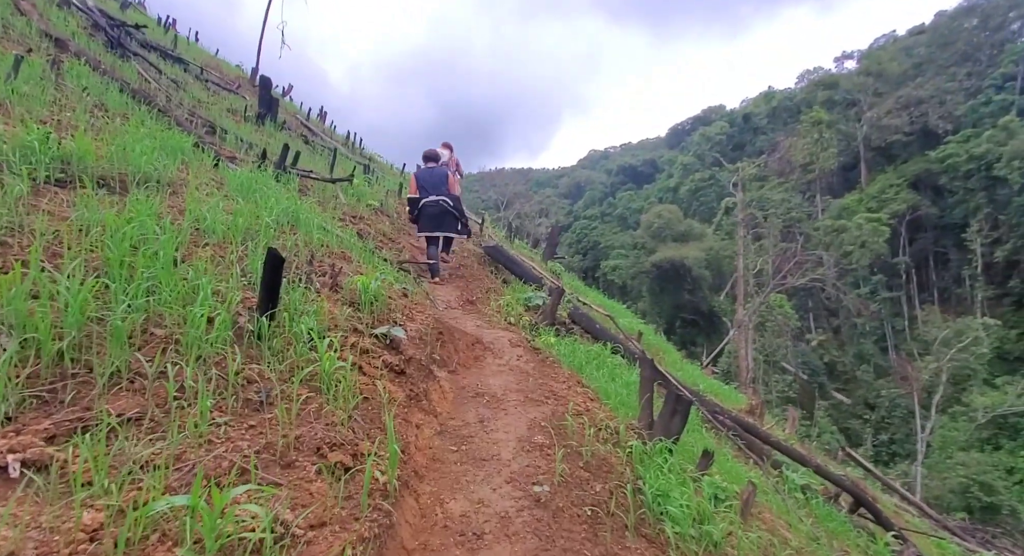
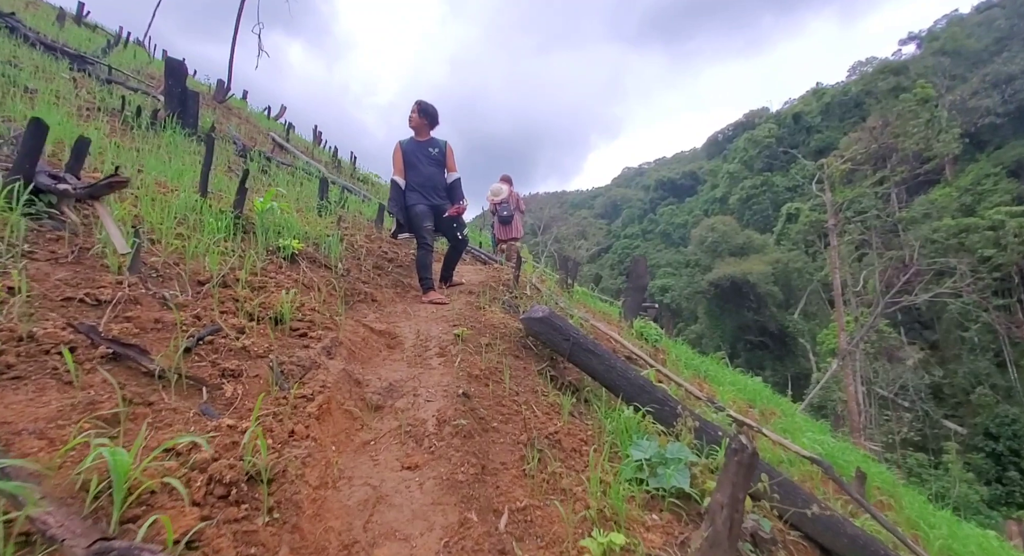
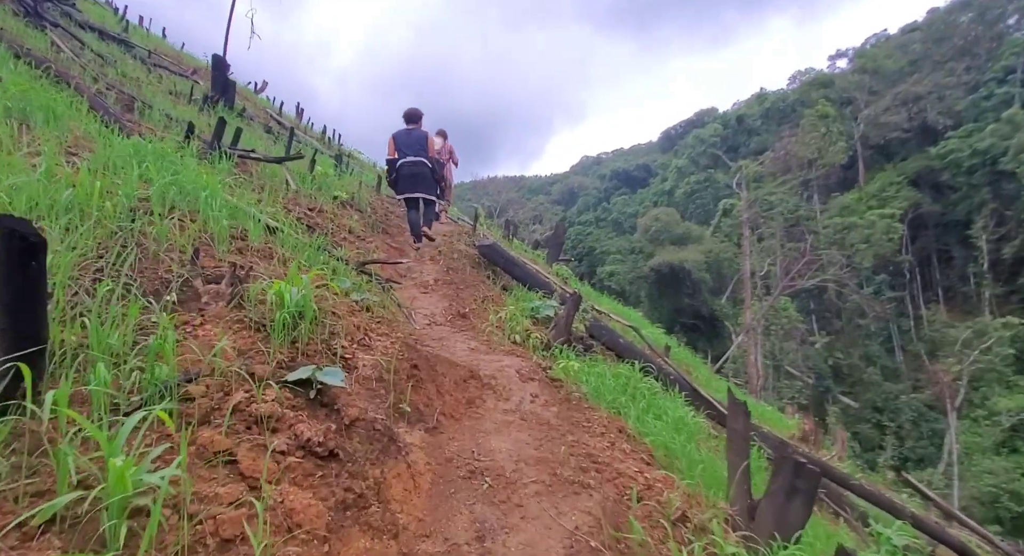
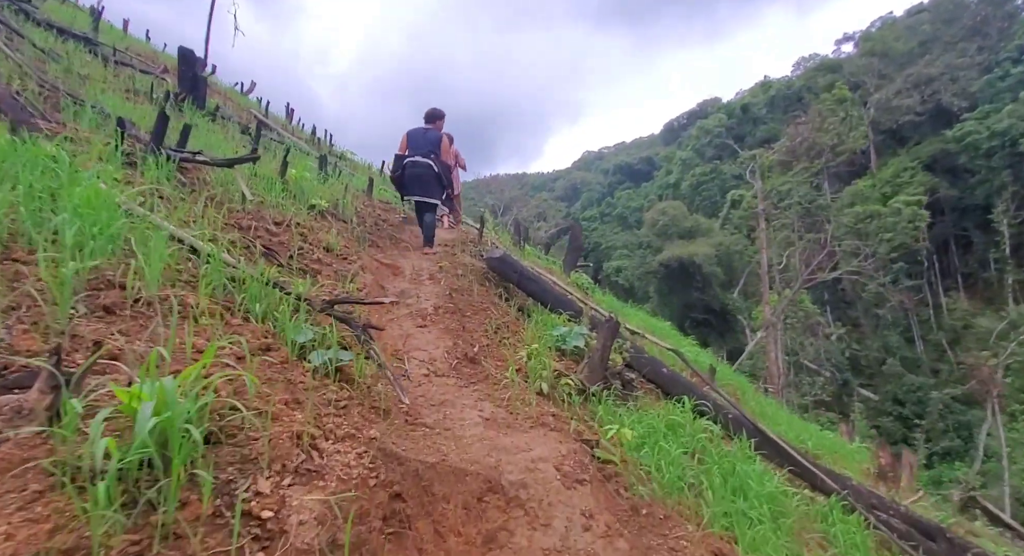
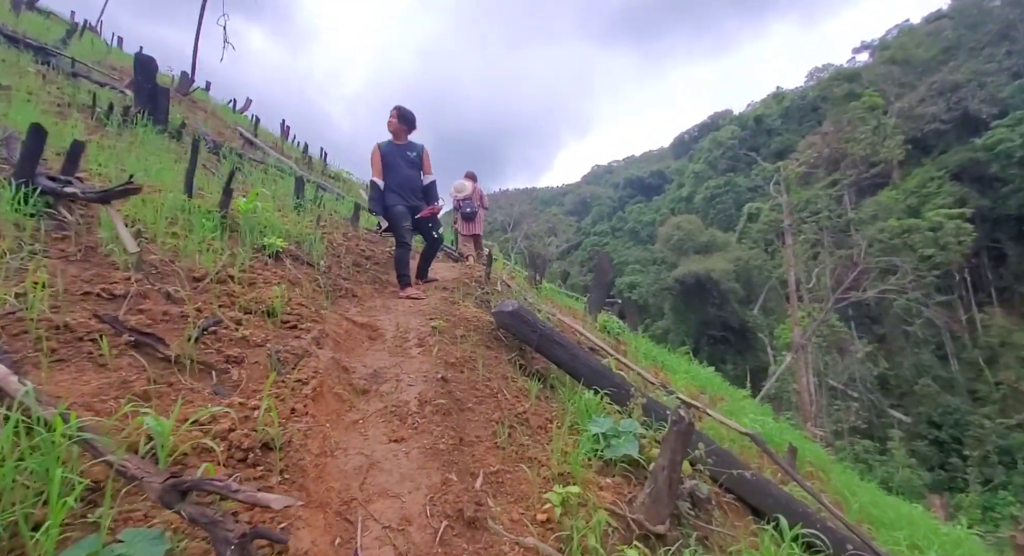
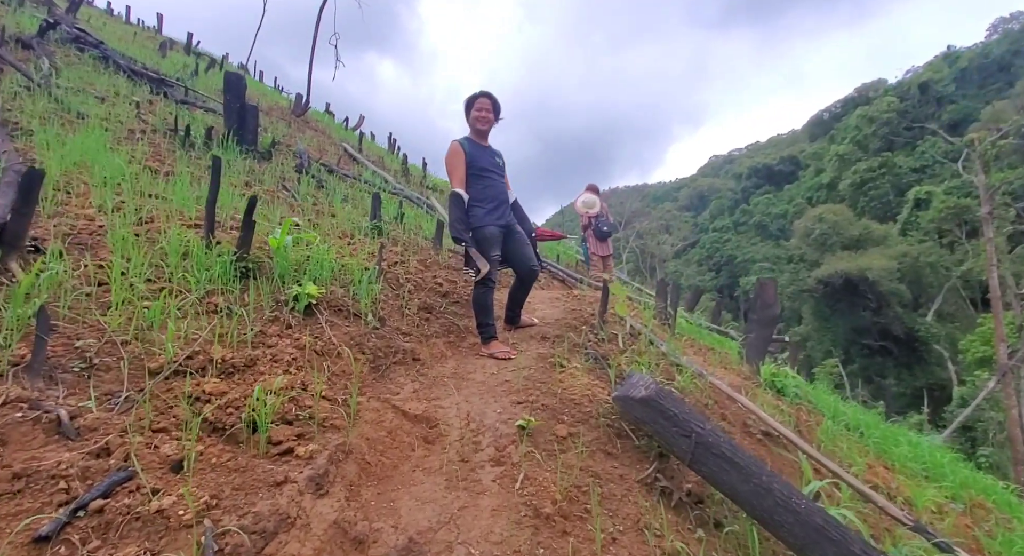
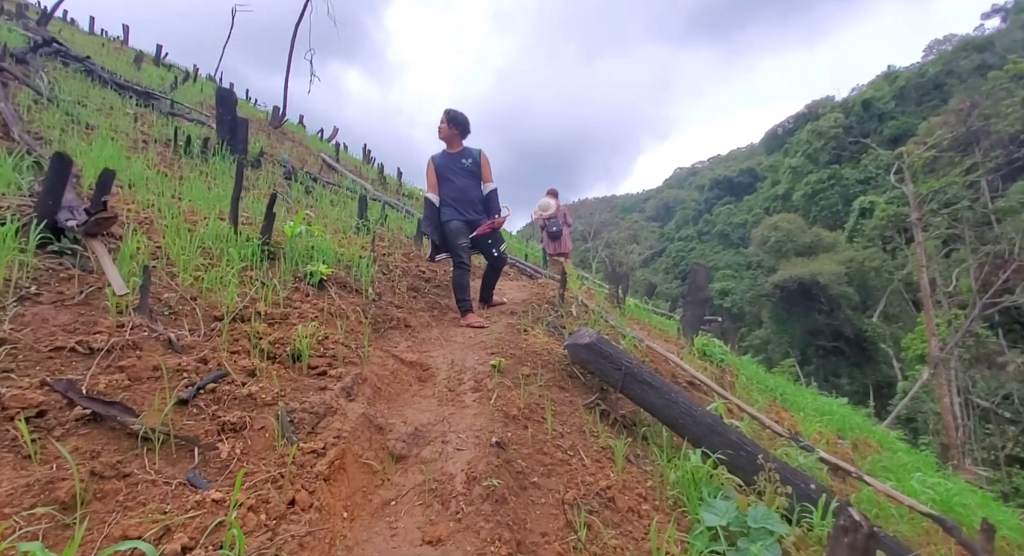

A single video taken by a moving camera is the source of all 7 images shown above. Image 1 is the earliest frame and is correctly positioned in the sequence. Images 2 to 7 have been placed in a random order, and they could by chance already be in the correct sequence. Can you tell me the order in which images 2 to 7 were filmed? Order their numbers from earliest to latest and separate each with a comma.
3, 4, 5, 2, 7, 6
